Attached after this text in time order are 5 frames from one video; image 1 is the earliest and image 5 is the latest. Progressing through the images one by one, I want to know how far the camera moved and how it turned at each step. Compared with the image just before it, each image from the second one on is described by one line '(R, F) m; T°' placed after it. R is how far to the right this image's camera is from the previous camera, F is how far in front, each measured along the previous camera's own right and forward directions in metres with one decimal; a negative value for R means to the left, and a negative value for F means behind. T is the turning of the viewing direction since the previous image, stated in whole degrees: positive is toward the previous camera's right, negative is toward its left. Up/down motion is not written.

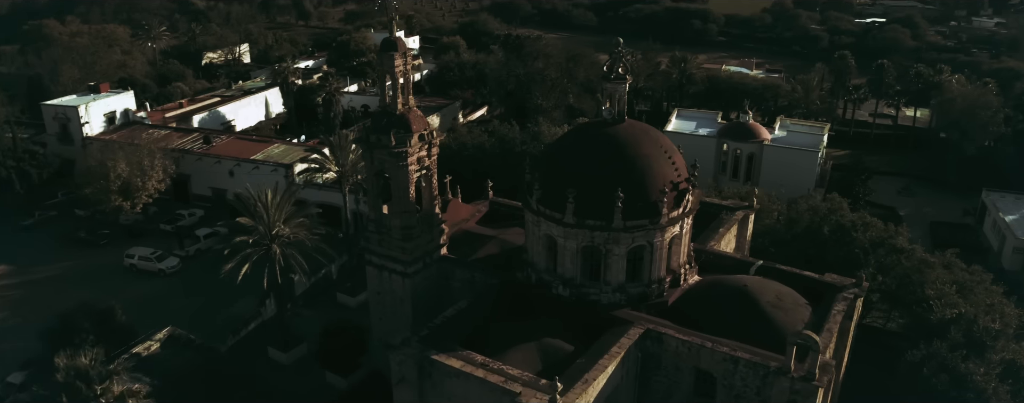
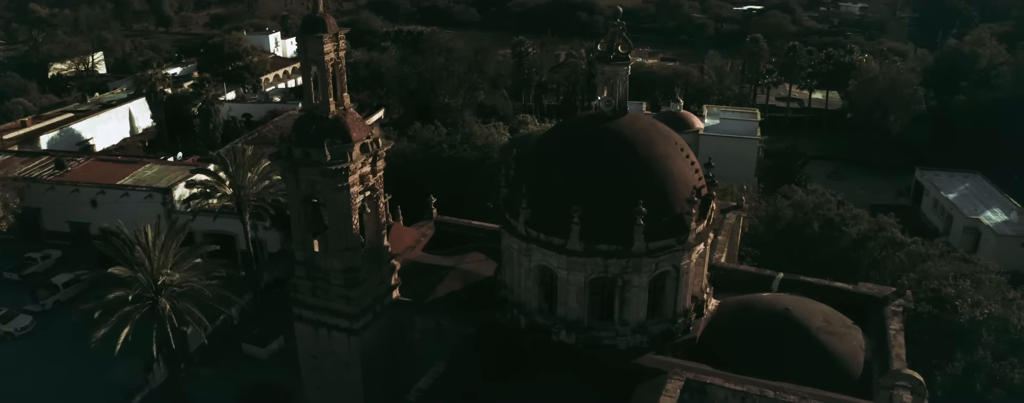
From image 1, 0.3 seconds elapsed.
(-2.5, +6.5) m; +9°
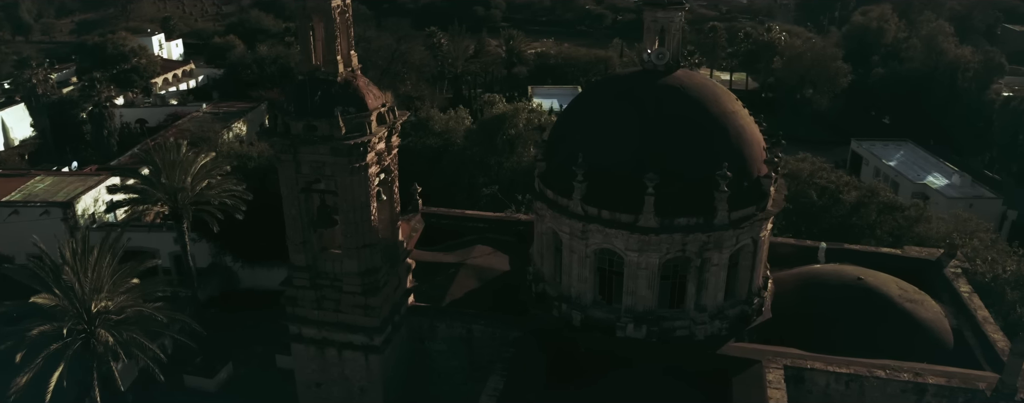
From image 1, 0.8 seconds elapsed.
(-3.6, +3.8) m; +8°
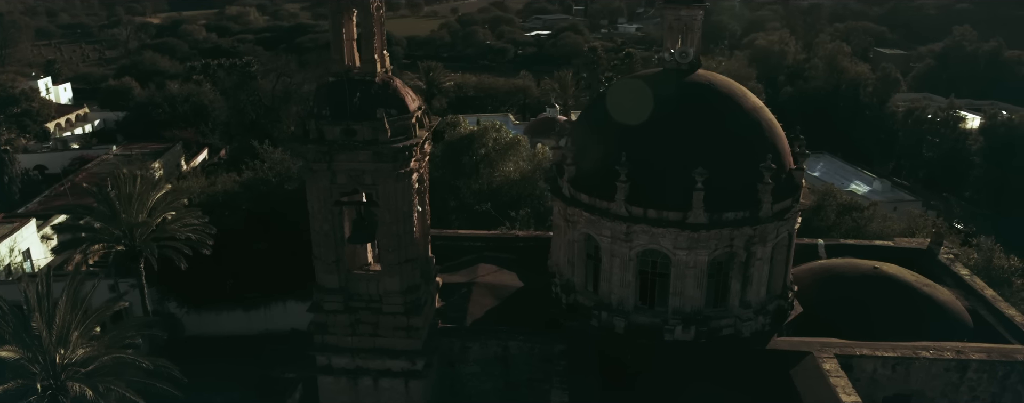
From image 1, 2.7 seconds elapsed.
(-3.1, +1.1) m; +8°
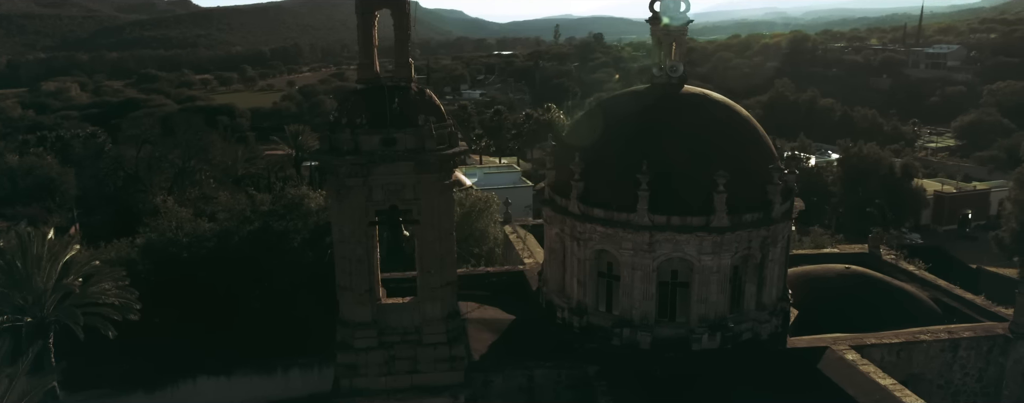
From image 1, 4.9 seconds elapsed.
(-3.7, +1.2) m; +12°
